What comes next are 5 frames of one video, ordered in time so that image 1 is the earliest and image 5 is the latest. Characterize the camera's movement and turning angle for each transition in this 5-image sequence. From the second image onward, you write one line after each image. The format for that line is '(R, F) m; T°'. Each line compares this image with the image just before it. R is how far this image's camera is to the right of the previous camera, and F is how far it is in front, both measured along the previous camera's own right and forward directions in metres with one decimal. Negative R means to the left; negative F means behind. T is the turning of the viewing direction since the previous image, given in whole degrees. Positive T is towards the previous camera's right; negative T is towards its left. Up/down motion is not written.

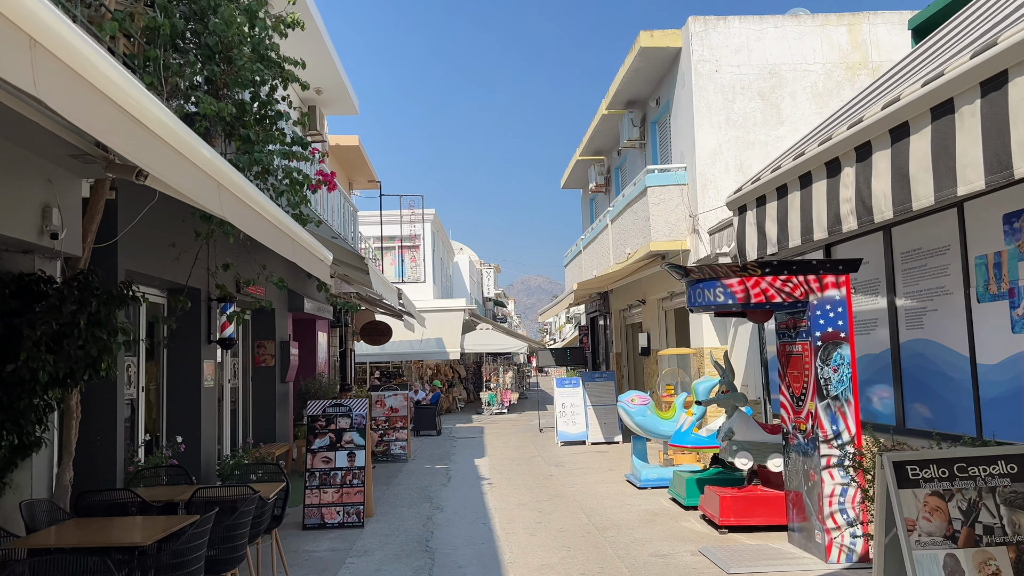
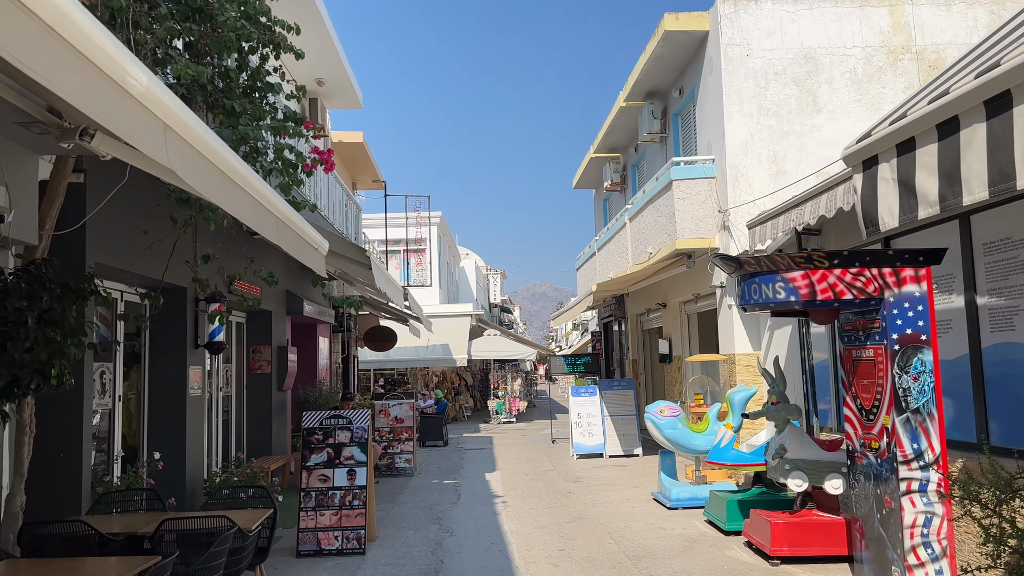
(-0.1, +0.8) m; 0°
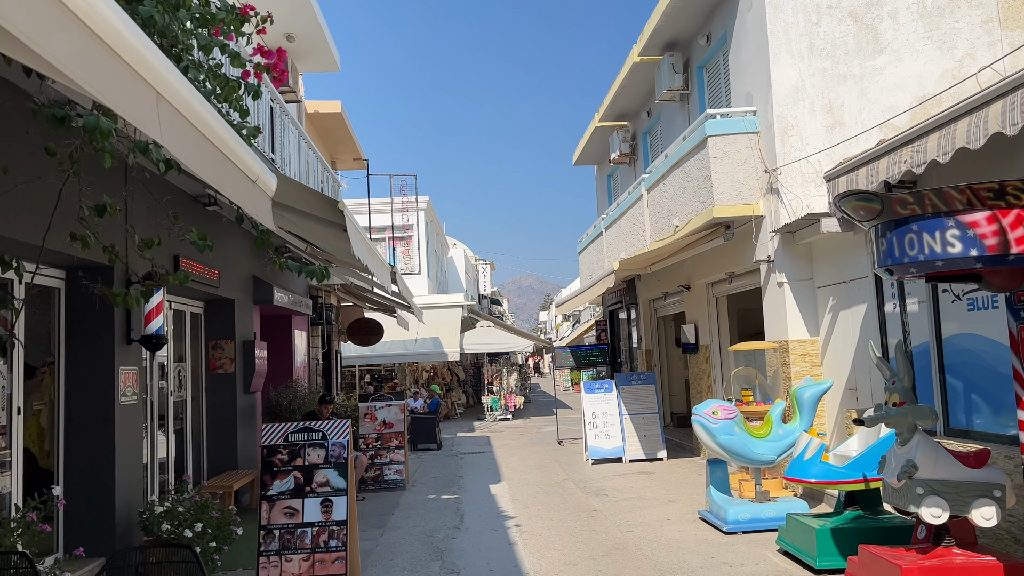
(-0.2, +1.6) m; +1°
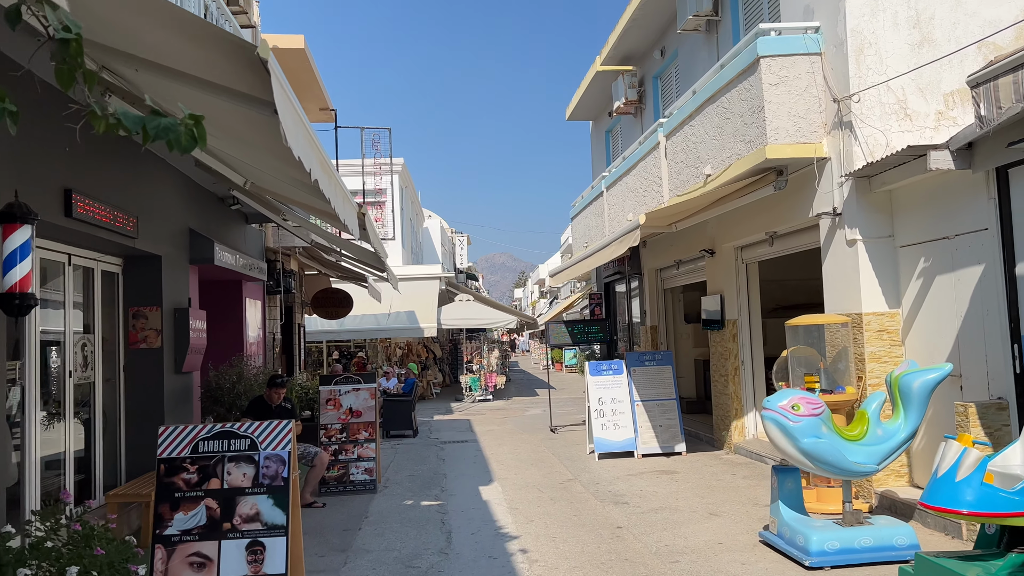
(-0.2, +1.8) m; +2°
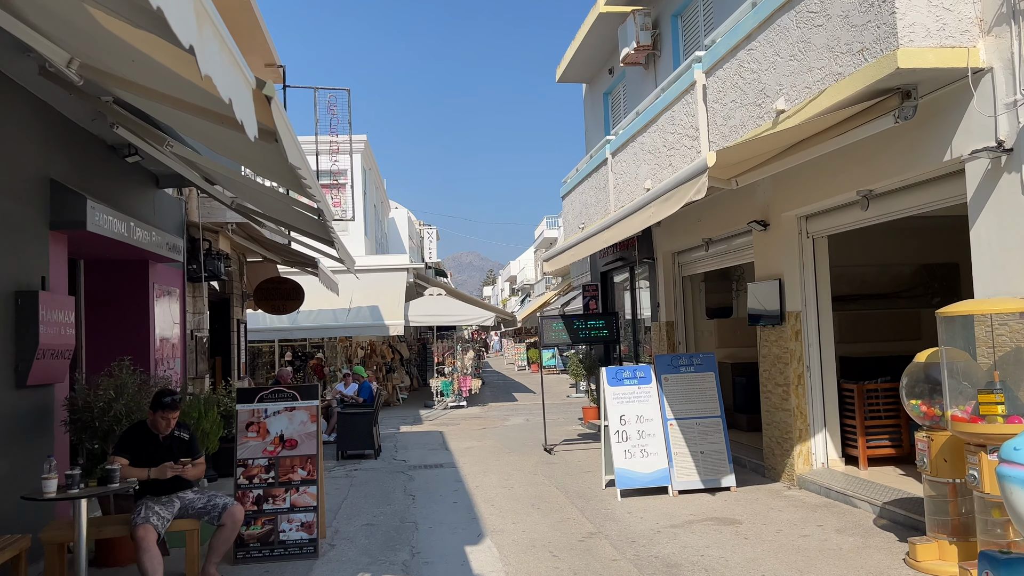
(-0.2, +2.4) m; +2°
